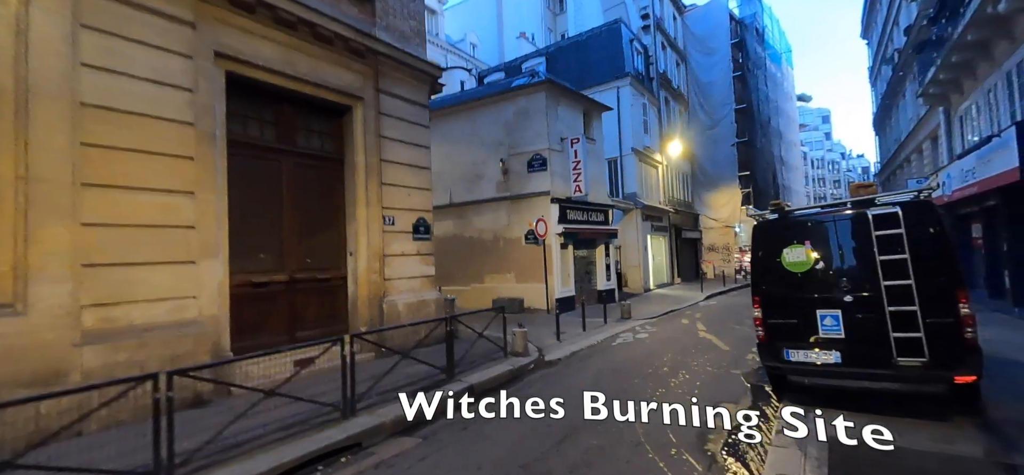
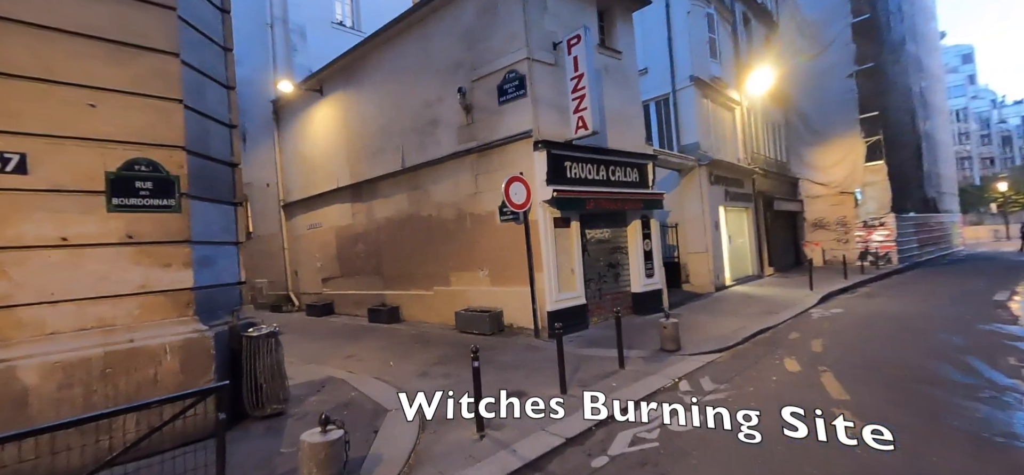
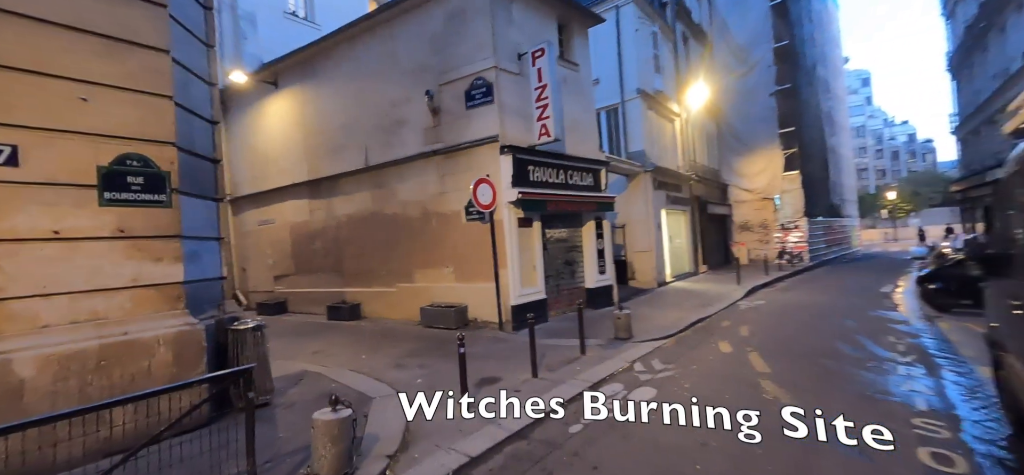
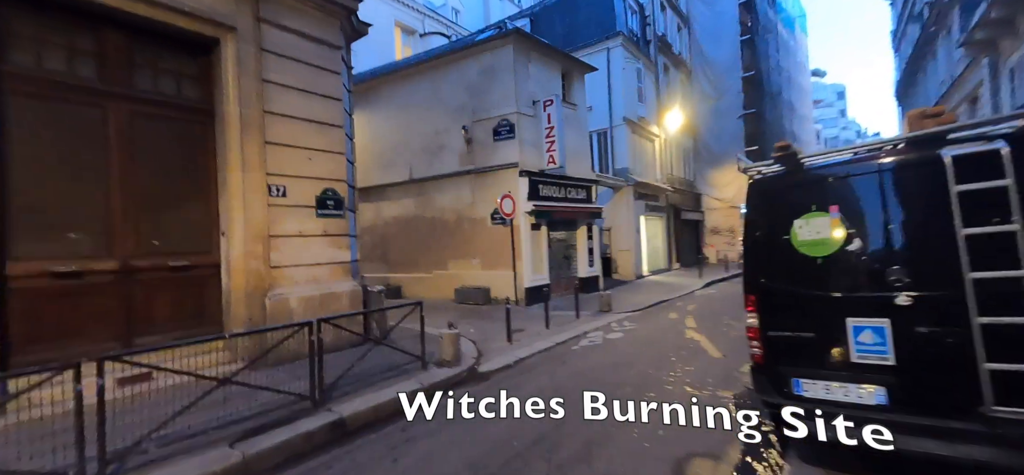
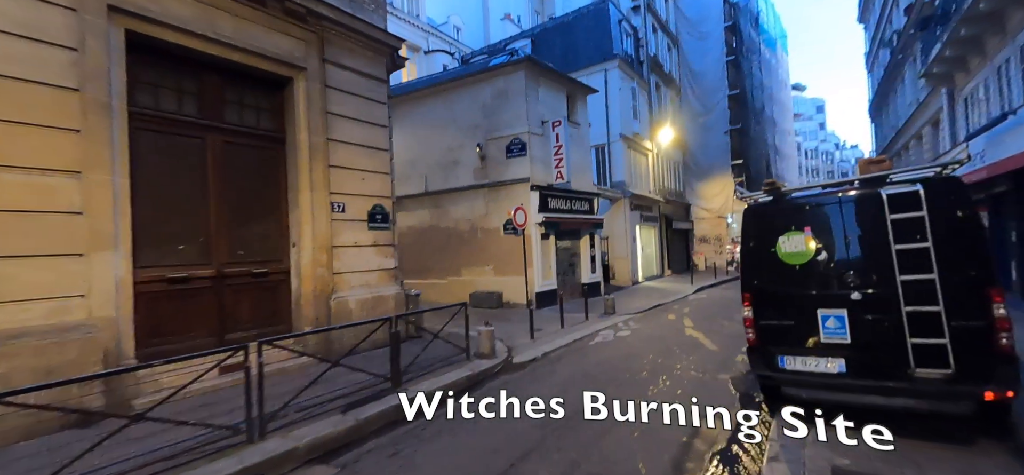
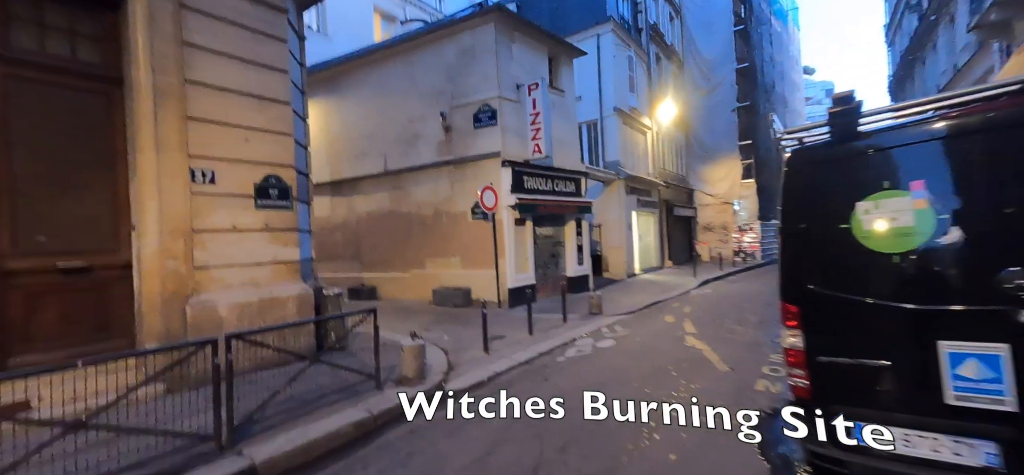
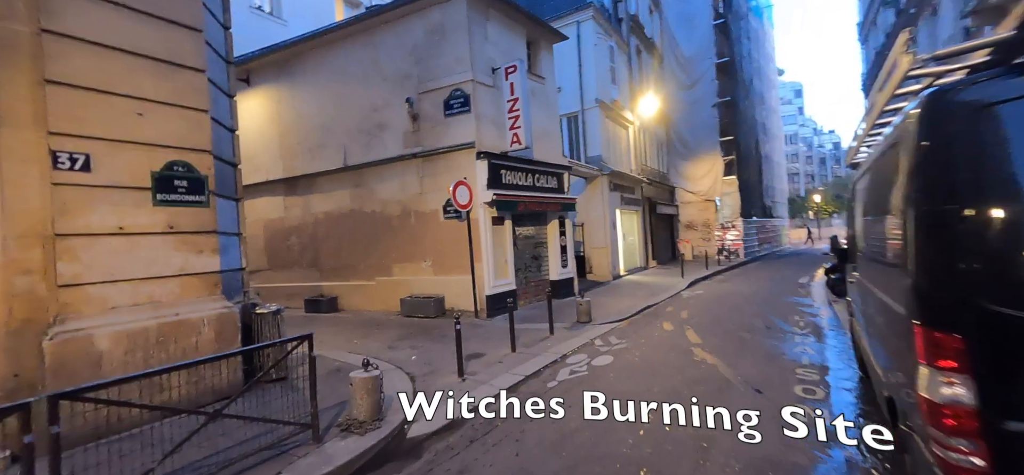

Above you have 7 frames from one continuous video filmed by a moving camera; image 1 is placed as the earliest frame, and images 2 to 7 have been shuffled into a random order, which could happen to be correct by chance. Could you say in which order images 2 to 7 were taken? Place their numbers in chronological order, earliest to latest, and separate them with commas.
5, 4, 6, 7, 3, 2
